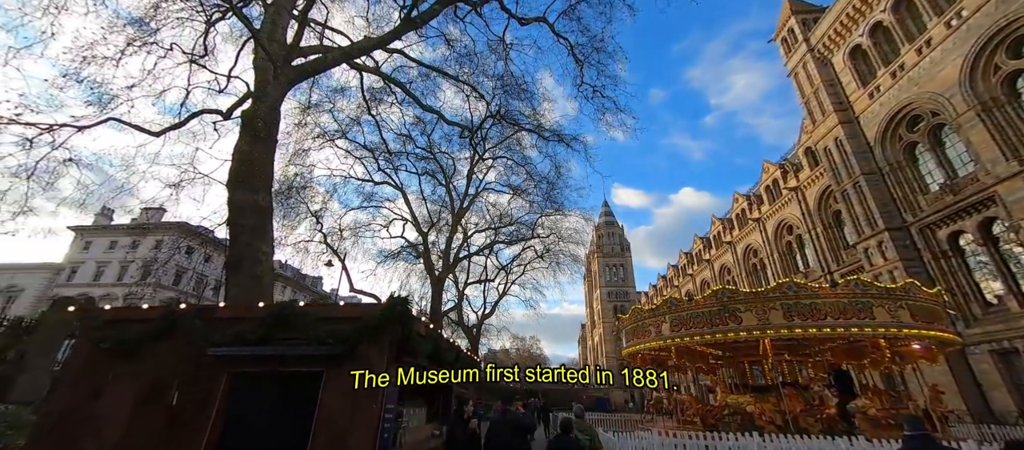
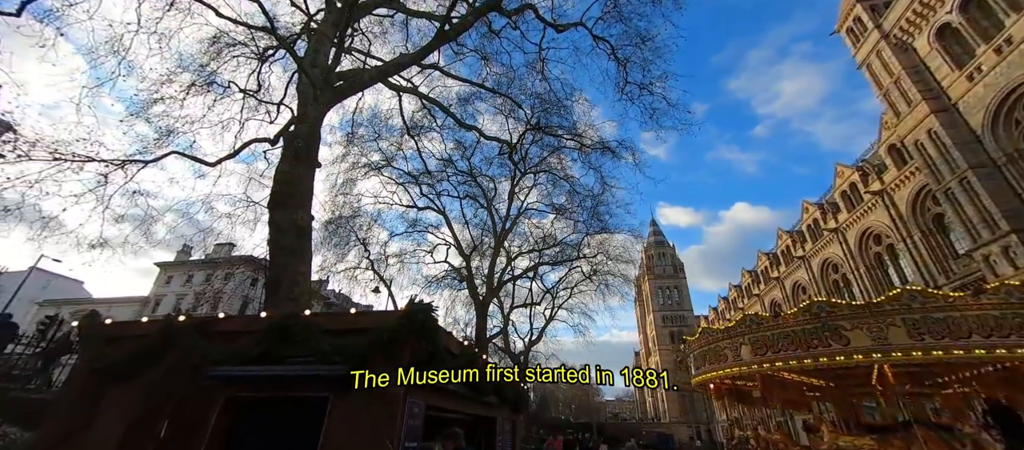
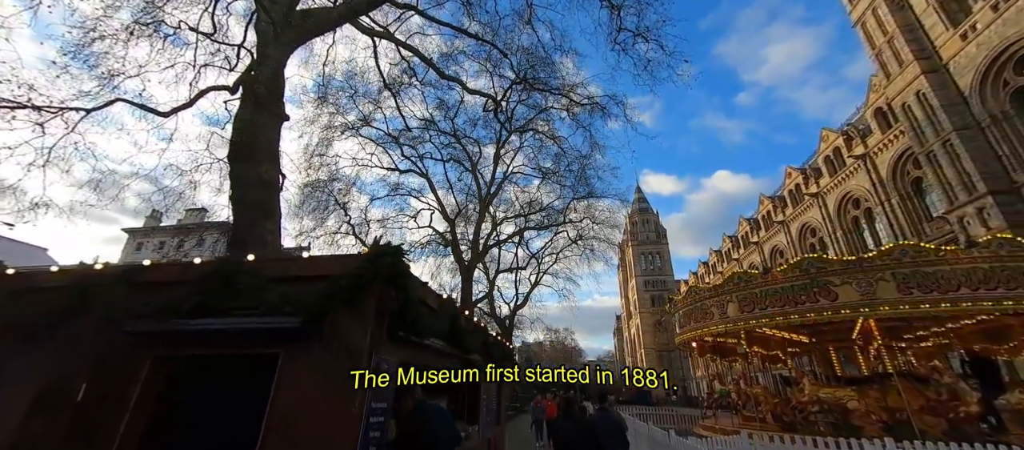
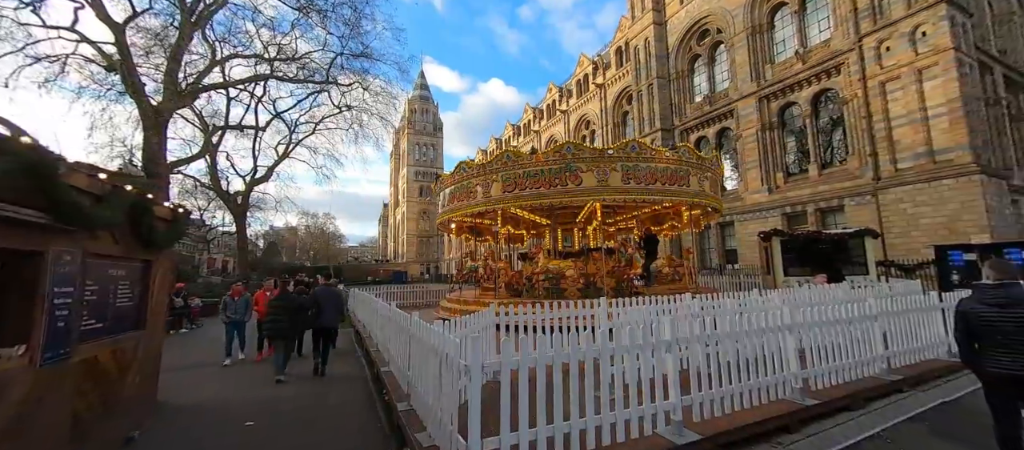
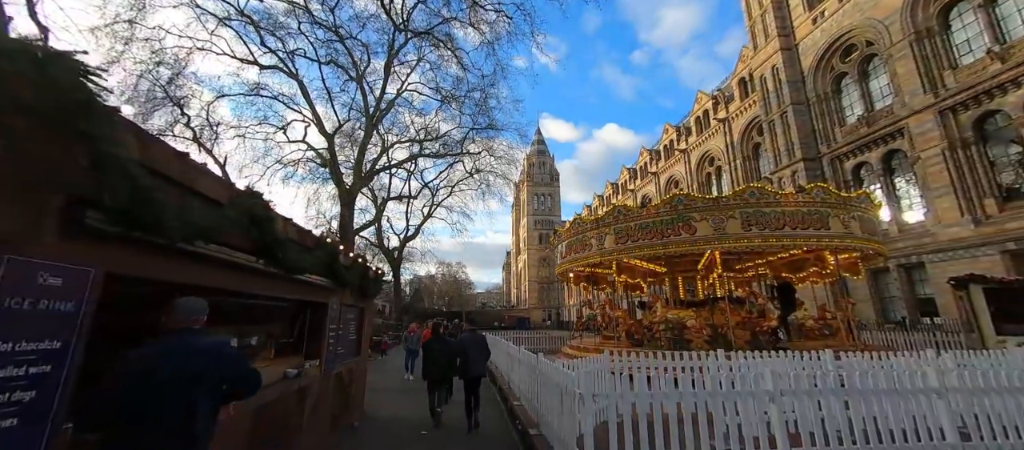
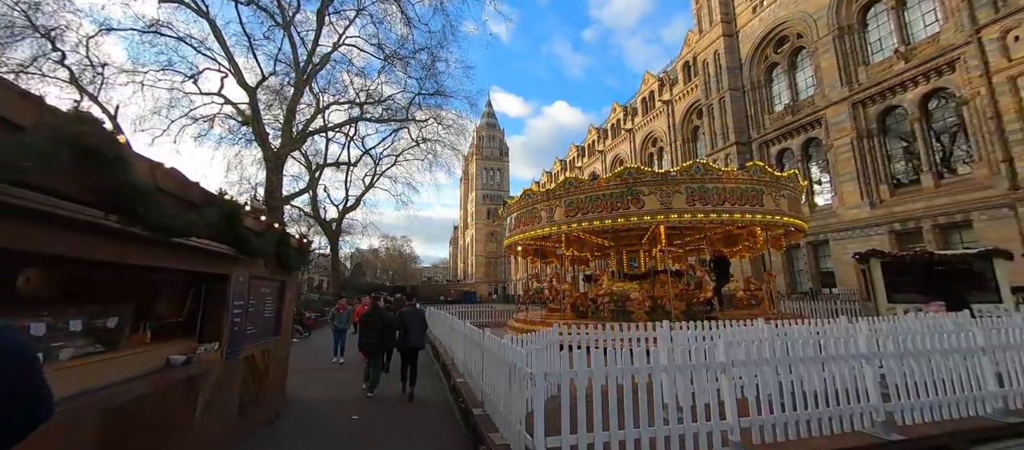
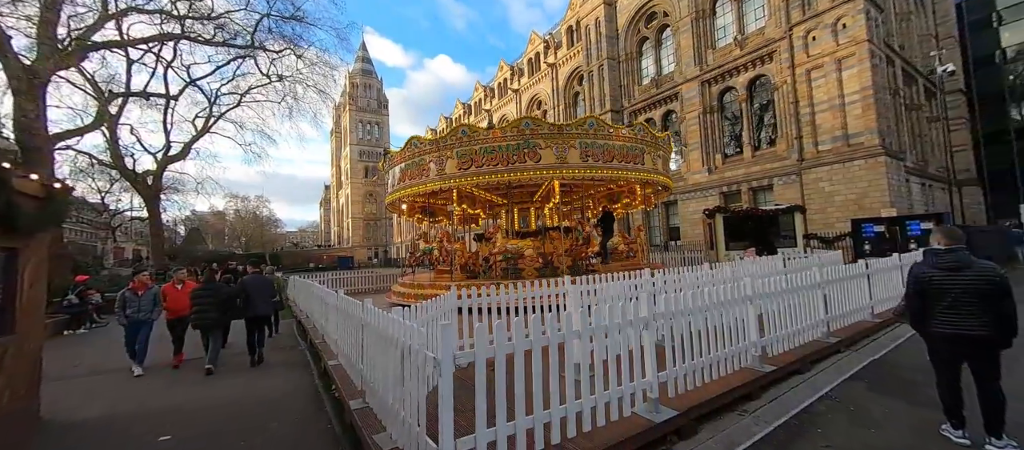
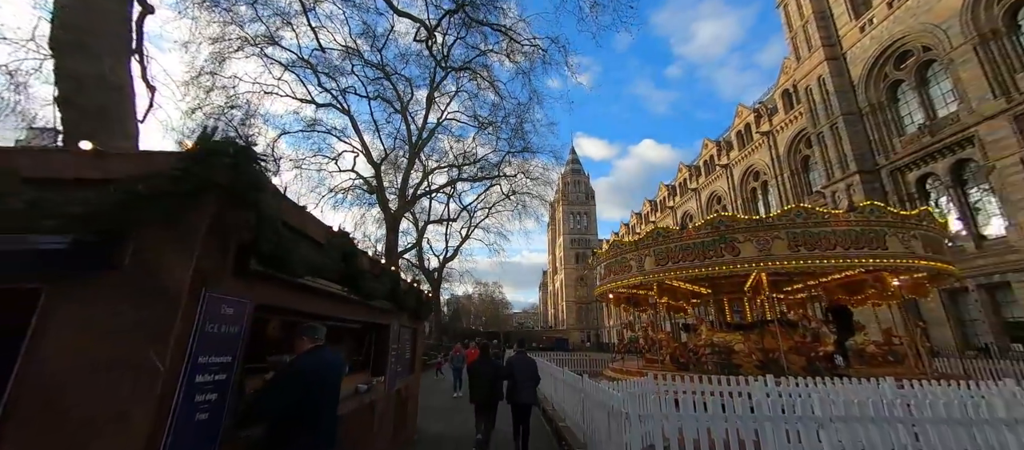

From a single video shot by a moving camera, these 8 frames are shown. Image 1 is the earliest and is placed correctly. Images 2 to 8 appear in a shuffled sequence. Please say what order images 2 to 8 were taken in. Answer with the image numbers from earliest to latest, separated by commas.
2, 3, 8, 5, 6, 4, 7
